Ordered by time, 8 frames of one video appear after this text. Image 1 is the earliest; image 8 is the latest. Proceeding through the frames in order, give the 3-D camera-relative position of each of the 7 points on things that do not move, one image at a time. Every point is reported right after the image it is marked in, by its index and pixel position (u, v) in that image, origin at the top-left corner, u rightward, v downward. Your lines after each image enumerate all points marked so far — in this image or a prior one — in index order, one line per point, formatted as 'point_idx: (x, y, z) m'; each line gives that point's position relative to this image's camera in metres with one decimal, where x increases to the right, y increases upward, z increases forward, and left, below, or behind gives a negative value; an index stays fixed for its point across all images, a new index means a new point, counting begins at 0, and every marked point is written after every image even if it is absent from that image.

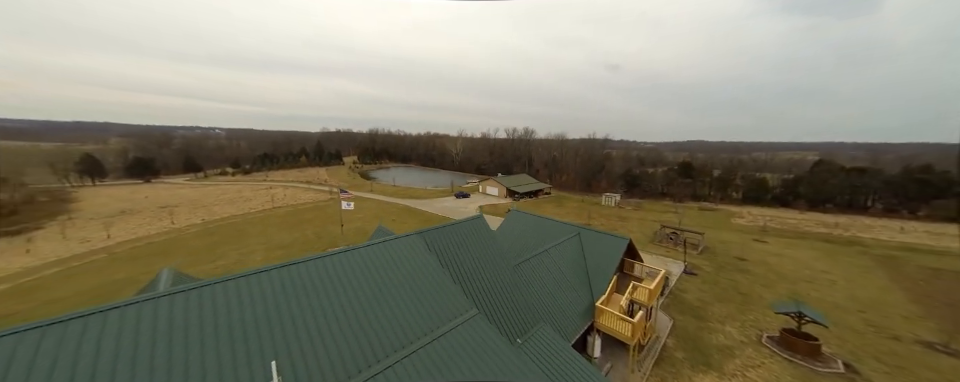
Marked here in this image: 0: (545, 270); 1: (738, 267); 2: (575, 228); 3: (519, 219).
0: (+2.1, -2.6, +9.4) m
1: (+13.0, -3.9, +14.4) m
2: (+3.9, -1.7, +11.8) m
3: (+1.8, -1.5, +13.5) m
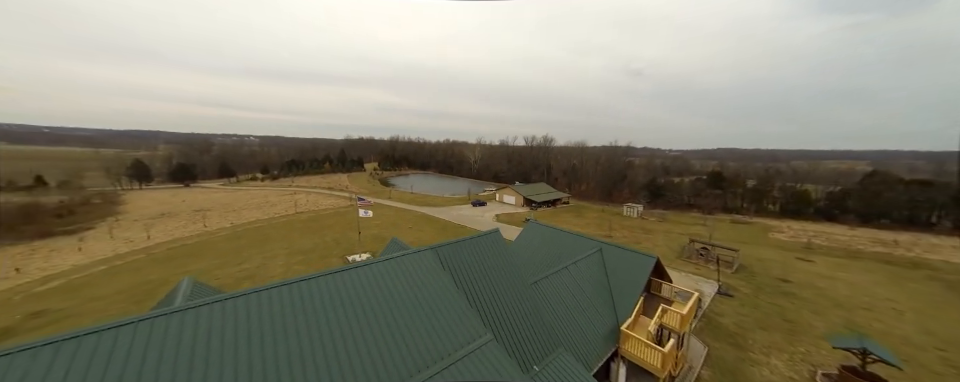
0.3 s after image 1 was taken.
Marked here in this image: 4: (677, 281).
0: (+2.6, -3.0, +8.9) m
1: (+13.7, -4.5, +13.1) m
2: (+4.5, -2.1, +11.2) m
3: (+2.5, -2.0, +12.9) m
4: (+8.9, -4.1, +13.2) m
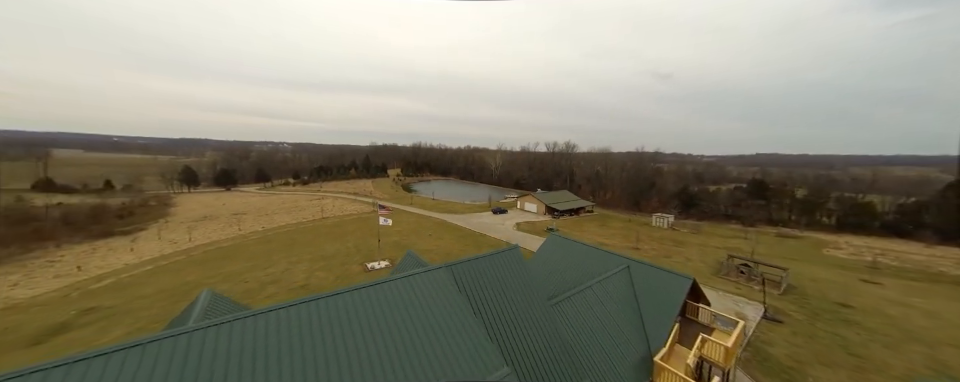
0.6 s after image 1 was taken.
0: (+3.1, -3.4, +8.1) m
1: (+14.4, -5.0, +11.5) m
2: (+5.1, -2.5, +10.3) m
3: (+3.3, -2.4, +12.2) m
4: (+9.7, -4.5, +12.0) m
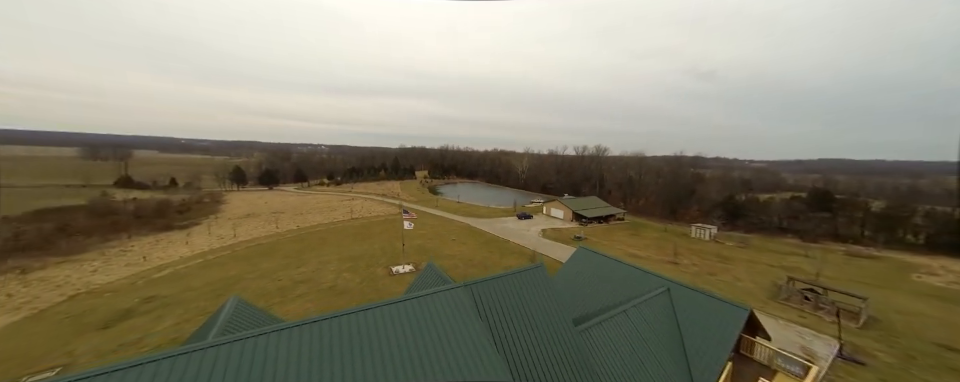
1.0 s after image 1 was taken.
0: (+3.6, -3.7, +7.3) m
1: (+15.2, -5.6, +9.6) m
2: (+5.9, -3.0, +9.3) m
3: (+4.2, -2.8, +11.3) m
4: (+10.6, -5.0, +10.5) m
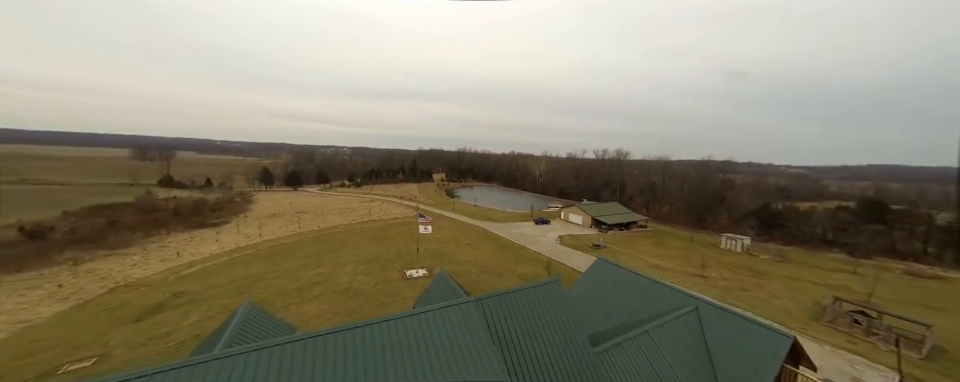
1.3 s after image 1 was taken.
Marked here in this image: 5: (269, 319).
0: (+3.8, -4.0, +6.7) m
1: (+15.5, -6.0, +8.3) m
2: (+6.2, -3.2, +8.5) m
3: (+4.7, -3.1, +10.7) m
4: (+10.9, -5.4, +9.5) m
5: (-6.4, -3.9, +8.8) m
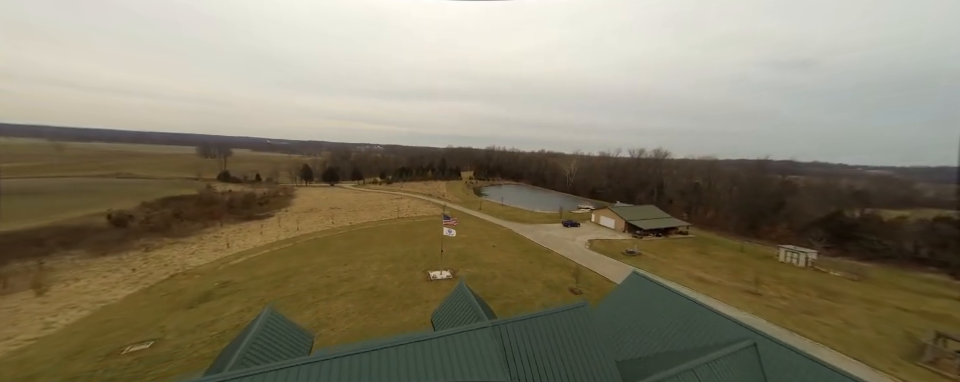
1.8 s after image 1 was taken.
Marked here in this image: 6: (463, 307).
0: (+4.2, -4.3, +5.7) m
1: (+16.0, -6.4, +6.2) m
2: (+6.7, -3.5, +7.3) m
3: (+5.4, -3.4, +9.6) m
4: (+11.5, -5.7, +7.7) m
5: (-5.8, -4.0, +8.7) m
6: (+0.5, -4.4, +10.2) m
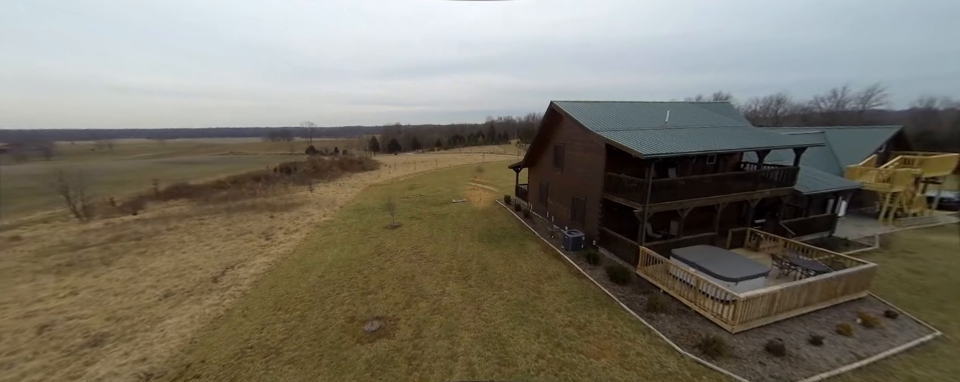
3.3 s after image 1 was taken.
0: (+3.4, -4.5, +5.2) m
1: (+15.2, -6.7, +5.7) m
2: (+6.0, -3.7, +6.7) m
3: (+4.7, -3.5, +9.0) m
4: (+10.8, -5.9, +7.3) m
5: (-6.5, -4.1, +8.3) m
6: (-0.2, -4.4, +9.7) m
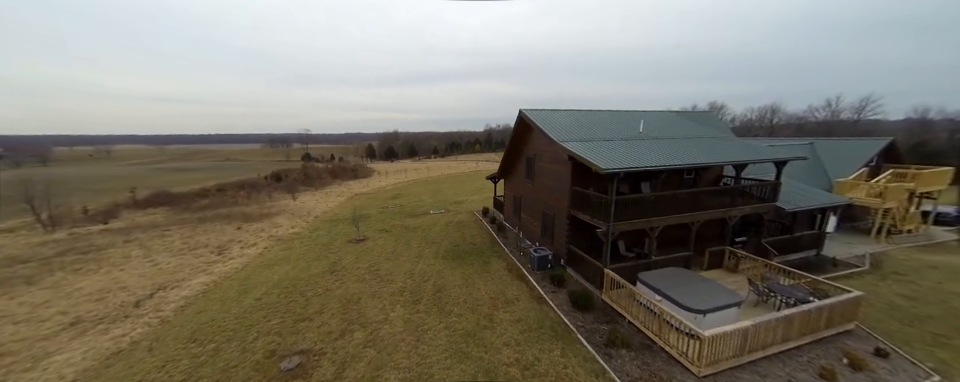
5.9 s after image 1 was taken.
0: (+1.5, -5.0, +4.0) m
1: (+13.3, -7.2, +4.5) m
2: (+4.1, -4.2, +5.6) m
3: (+2.8, -4.0, +7.9) m
4: (+8.9, -6.4, +6.1) m
5: (-8.4, -4.5, +7.1) m
6: (-2.1, -4.9, +8.5) m
